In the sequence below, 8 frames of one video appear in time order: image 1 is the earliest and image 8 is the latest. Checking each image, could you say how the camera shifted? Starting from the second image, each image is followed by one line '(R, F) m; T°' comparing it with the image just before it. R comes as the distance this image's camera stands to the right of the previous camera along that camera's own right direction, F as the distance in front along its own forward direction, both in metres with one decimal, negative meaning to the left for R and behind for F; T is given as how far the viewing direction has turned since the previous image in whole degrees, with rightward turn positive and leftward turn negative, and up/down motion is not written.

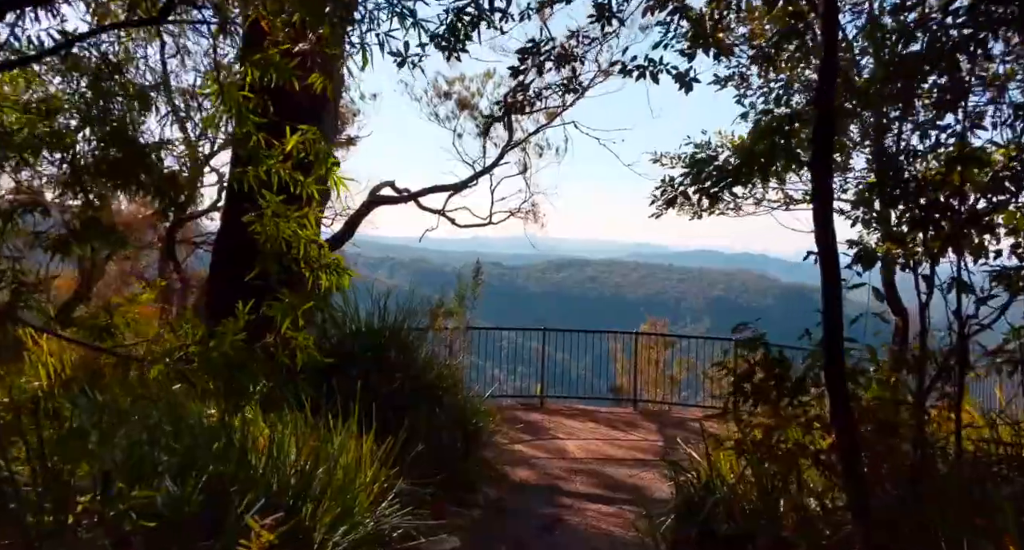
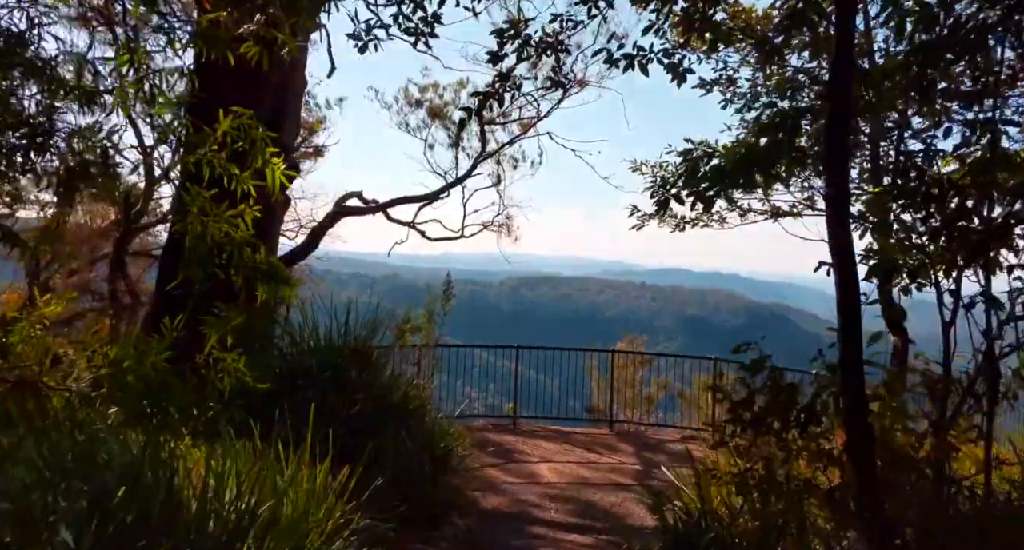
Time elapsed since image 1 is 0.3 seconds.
(0.0, +0.4) m; +2°
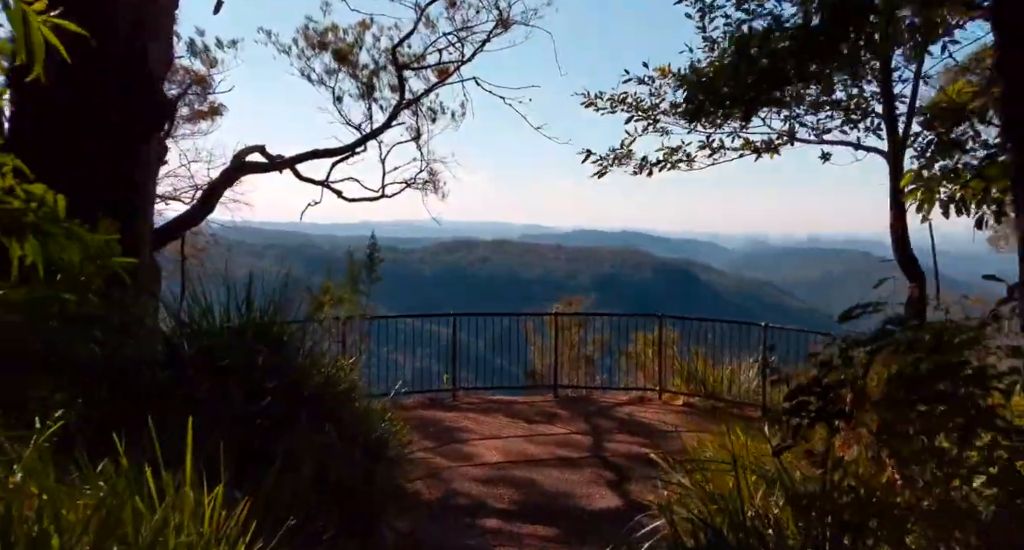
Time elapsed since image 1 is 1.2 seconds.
(-0.1, +1.0) m; +7°
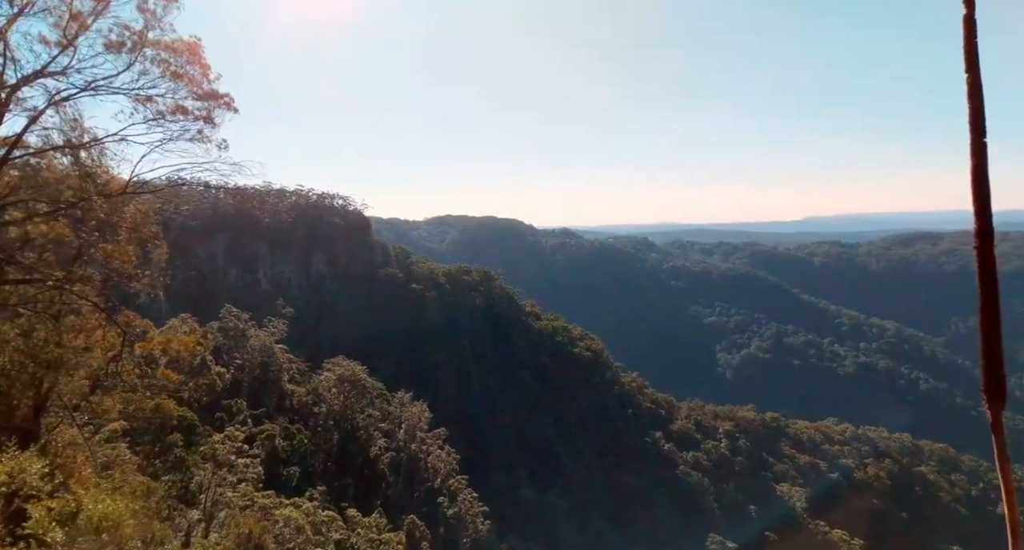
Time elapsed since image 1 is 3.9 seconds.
(-0.1, +1.6) m; +9°
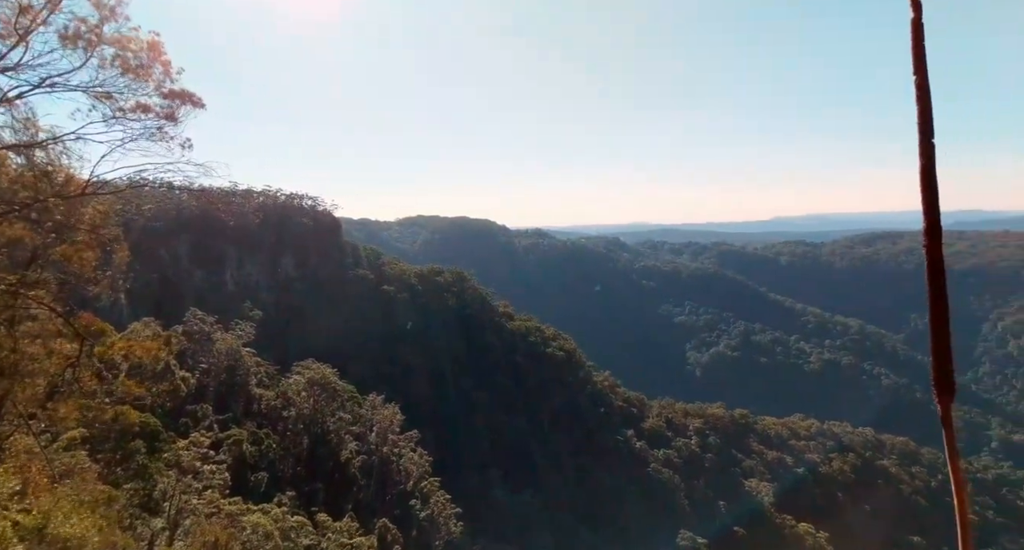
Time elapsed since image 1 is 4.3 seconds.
(0.0, 0.0) m; +2°
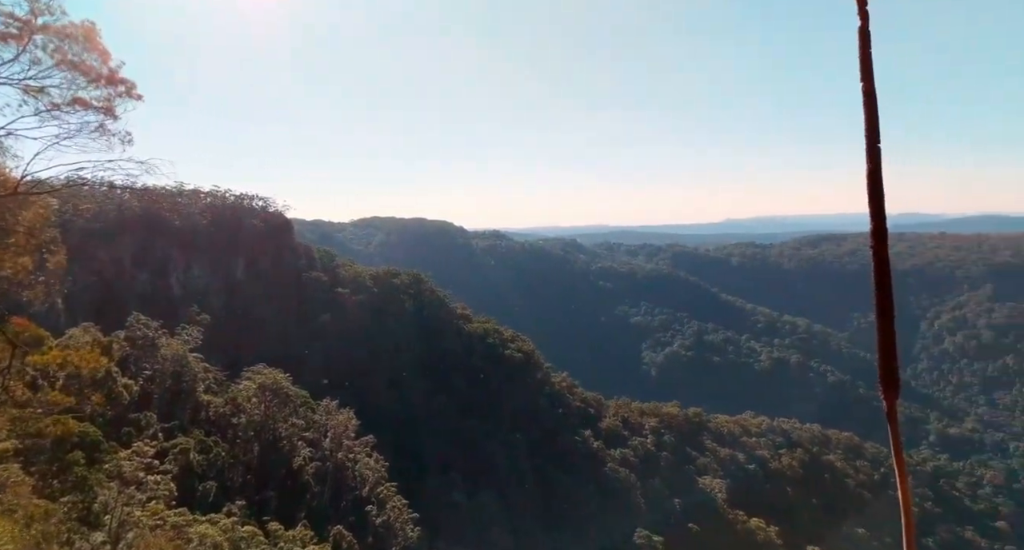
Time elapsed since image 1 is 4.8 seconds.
(0.0, 0.0) m; +4°
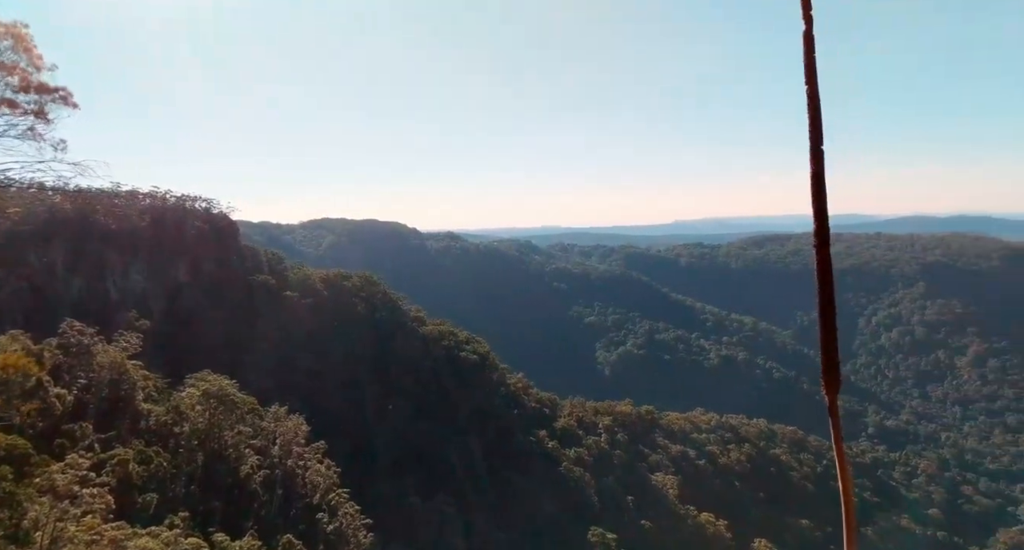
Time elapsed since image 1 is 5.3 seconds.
(0.0, 0.0) m; +4°
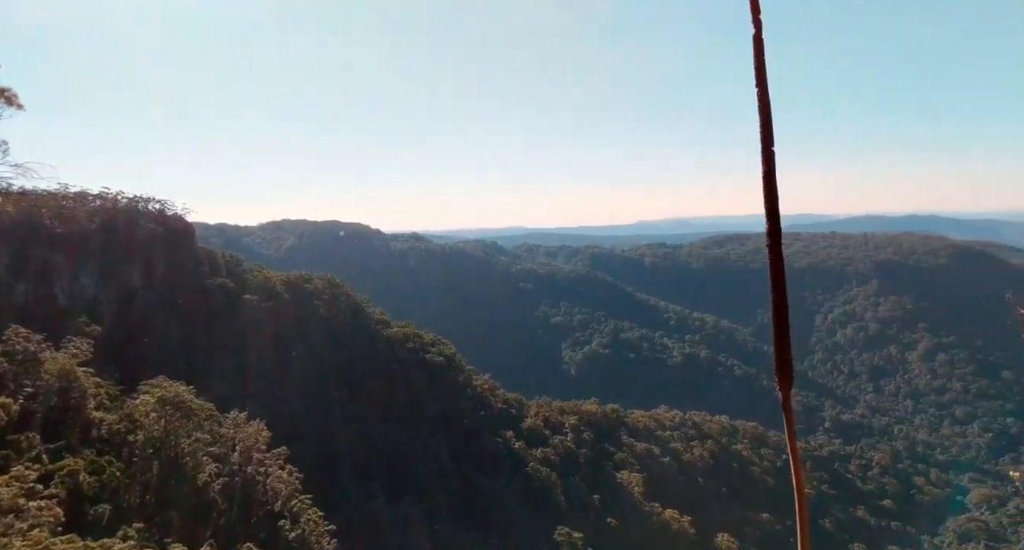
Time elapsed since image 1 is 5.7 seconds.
(0.0, 0.0) m; +3°
